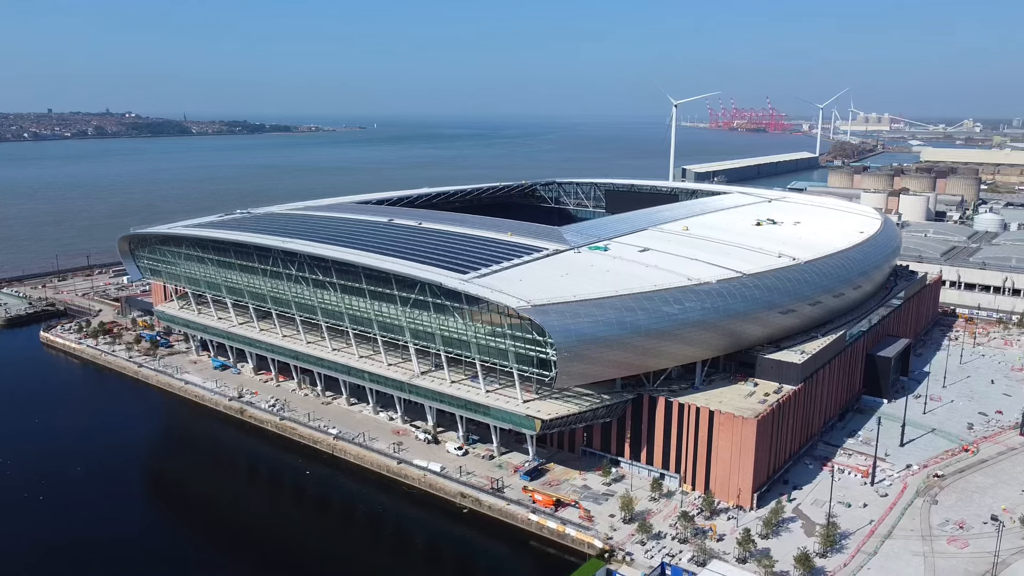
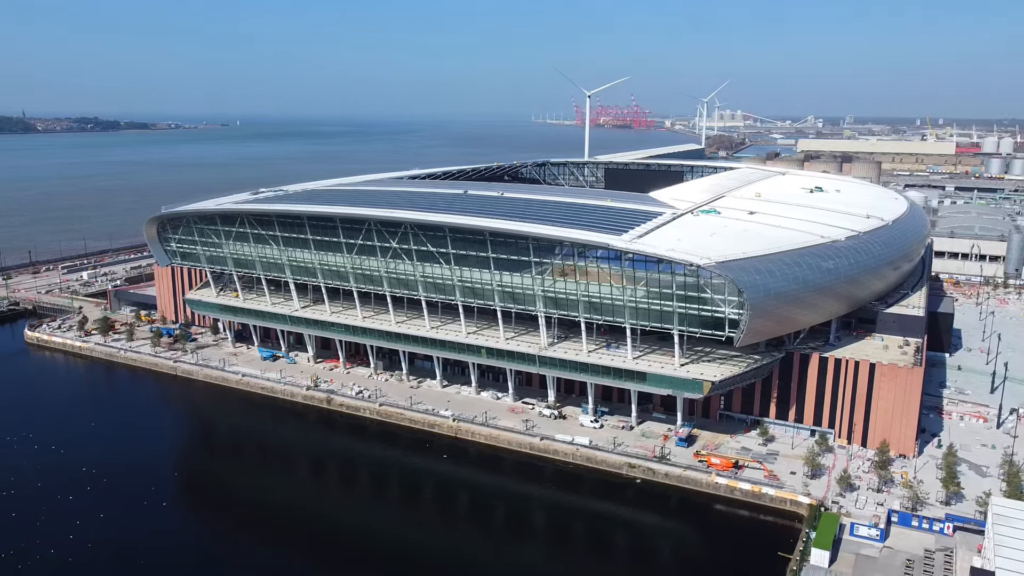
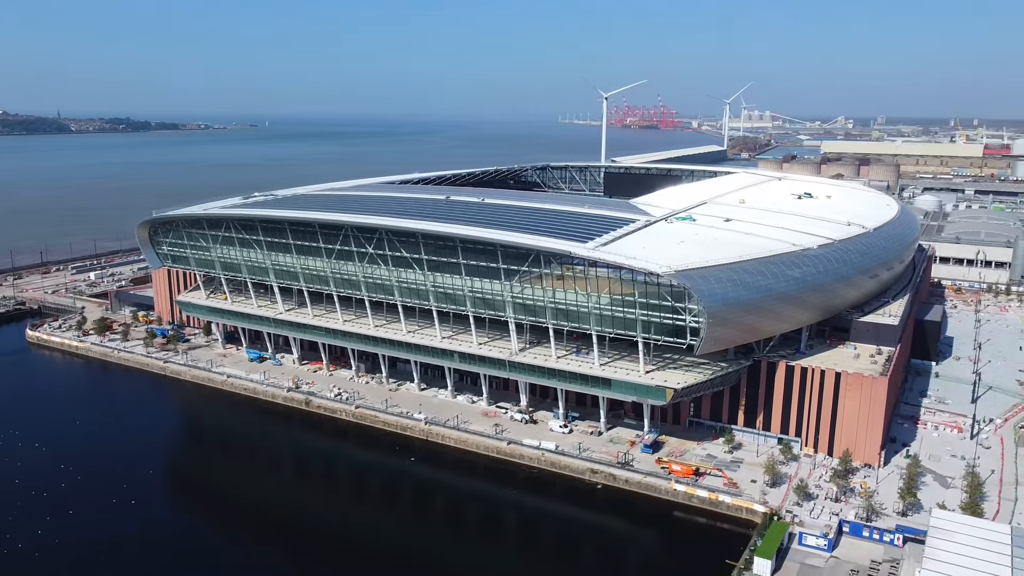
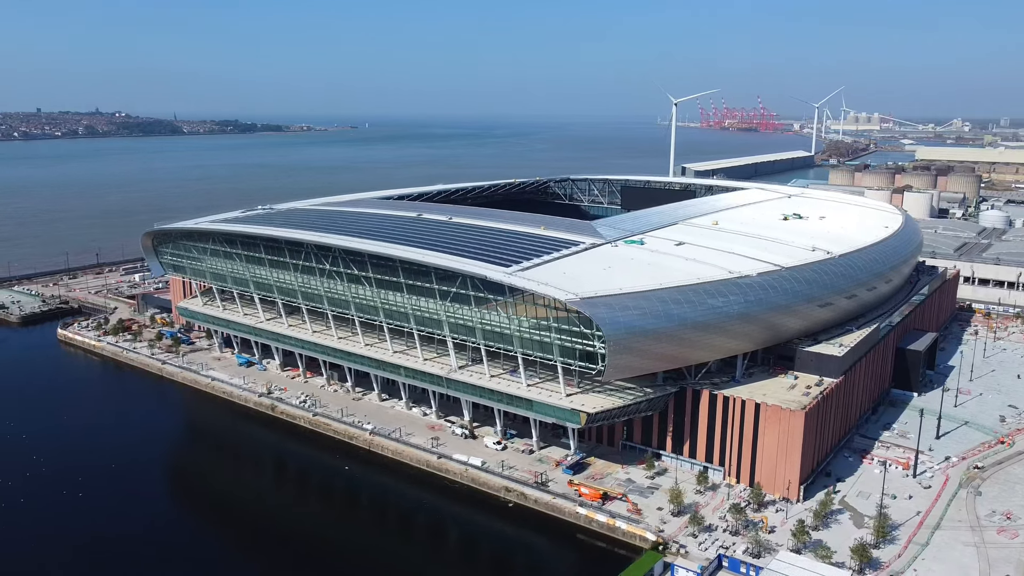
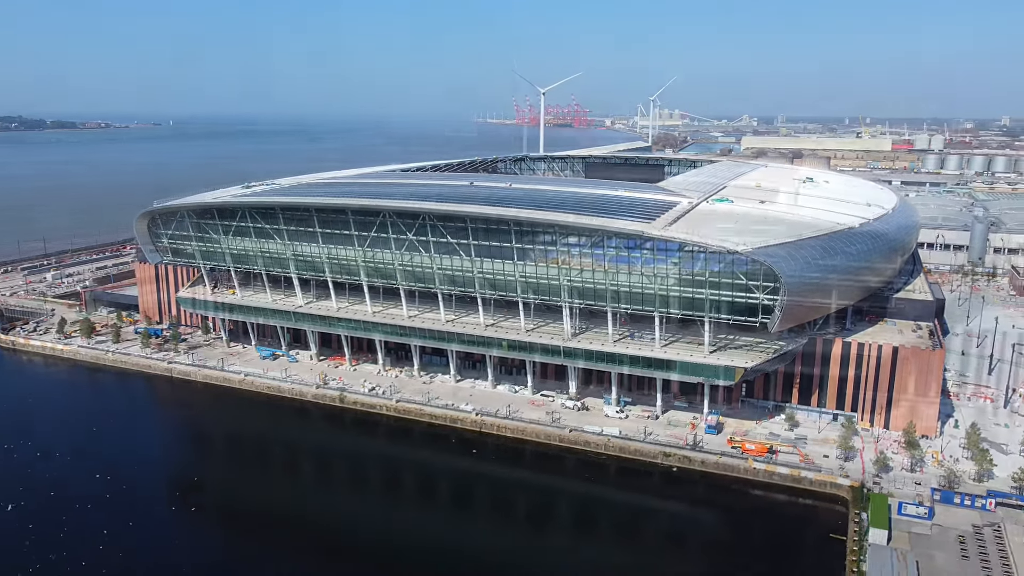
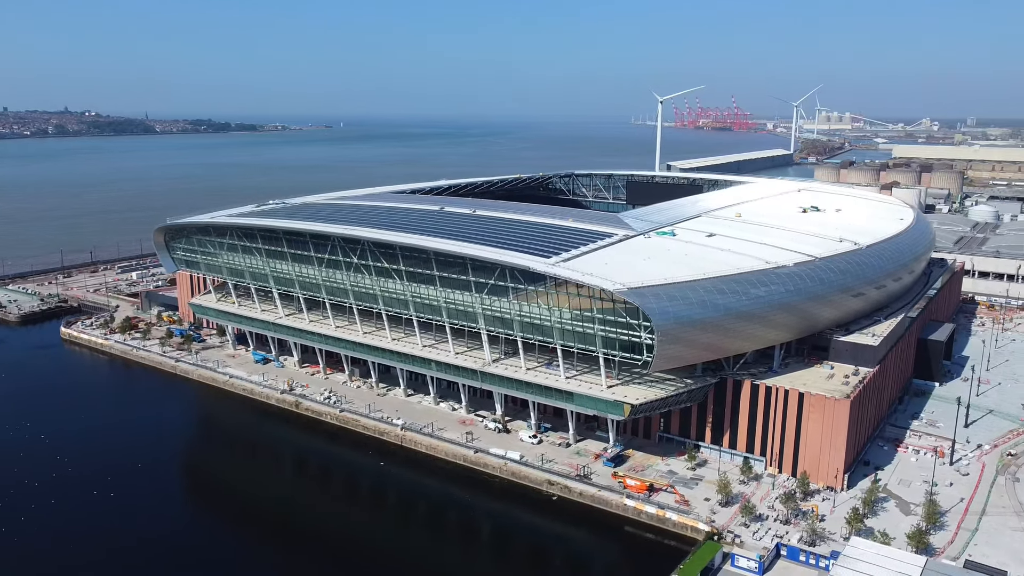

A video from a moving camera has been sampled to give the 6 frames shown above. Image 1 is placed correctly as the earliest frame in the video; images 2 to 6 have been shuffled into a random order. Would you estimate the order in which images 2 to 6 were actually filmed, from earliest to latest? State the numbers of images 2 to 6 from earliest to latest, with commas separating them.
4, 6, 3, 2, 5
